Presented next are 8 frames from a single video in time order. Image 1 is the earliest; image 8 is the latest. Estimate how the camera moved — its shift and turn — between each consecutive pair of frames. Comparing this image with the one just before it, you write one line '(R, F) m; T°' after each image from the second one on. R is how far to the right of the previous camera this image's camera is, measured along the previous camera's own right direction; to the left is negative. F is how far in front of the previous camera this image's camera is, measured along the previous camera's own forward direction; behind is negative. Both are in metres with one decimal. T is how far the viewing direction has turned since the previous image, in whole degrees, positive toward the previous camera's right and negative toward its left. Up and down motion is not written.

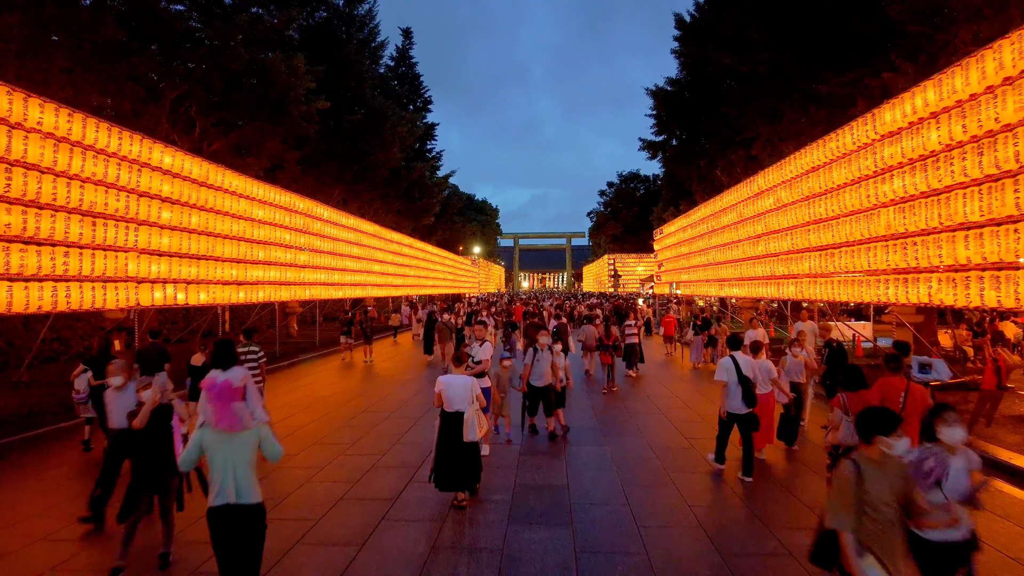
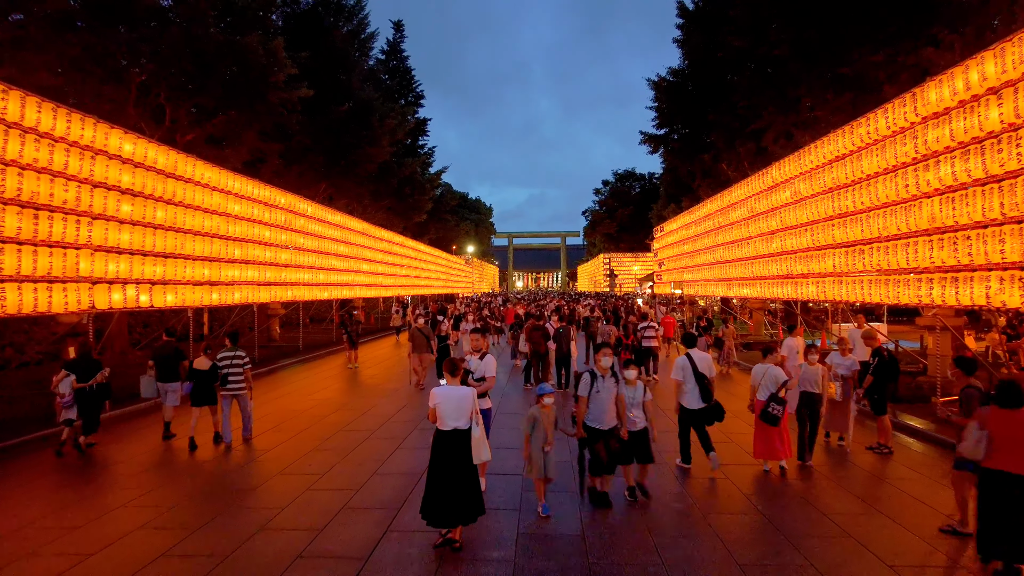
(-0.1, +0.9) m; +1°
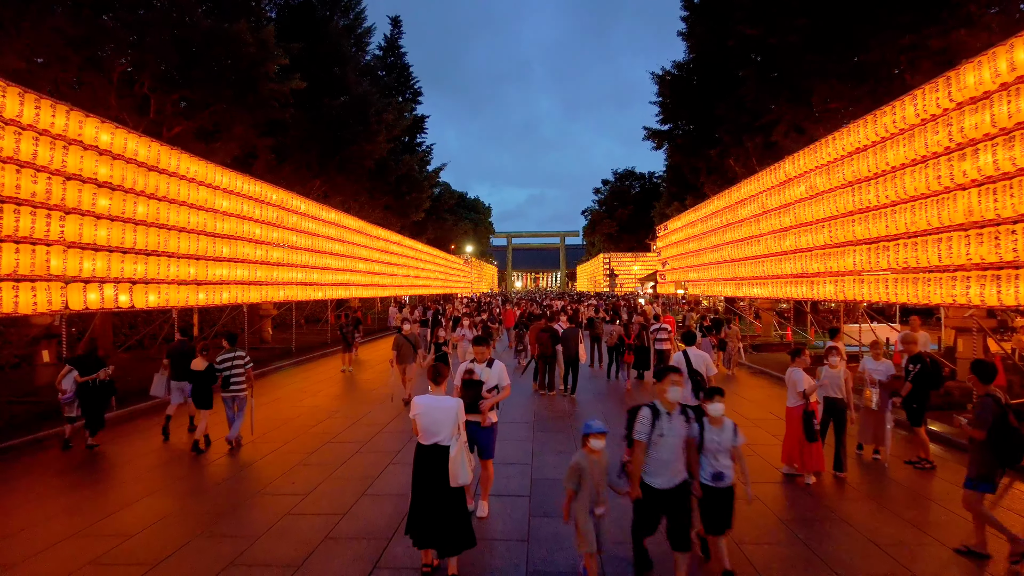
(-0.1, +0.5) m; 0°
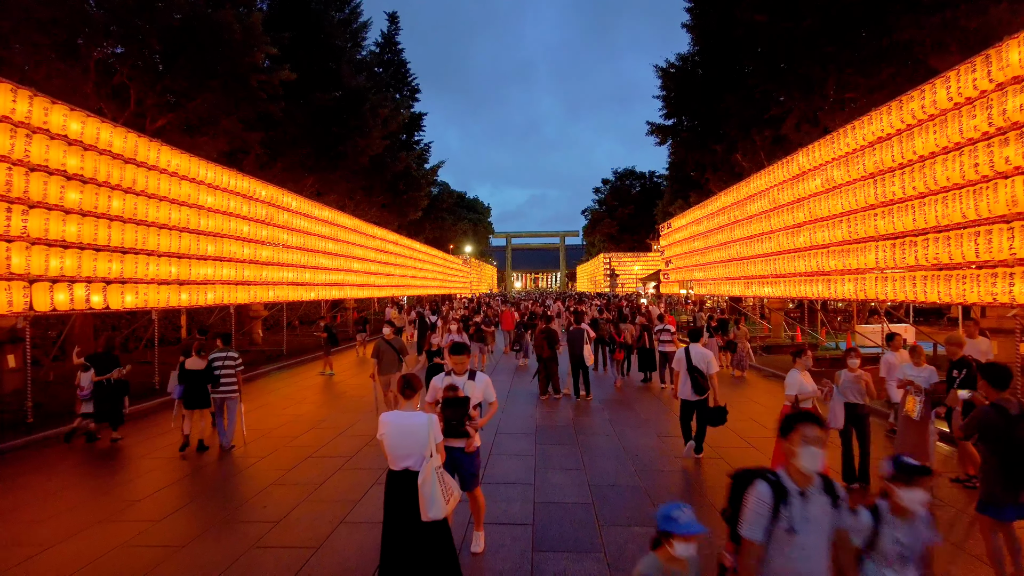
(0.0, +0.6) m; 0°
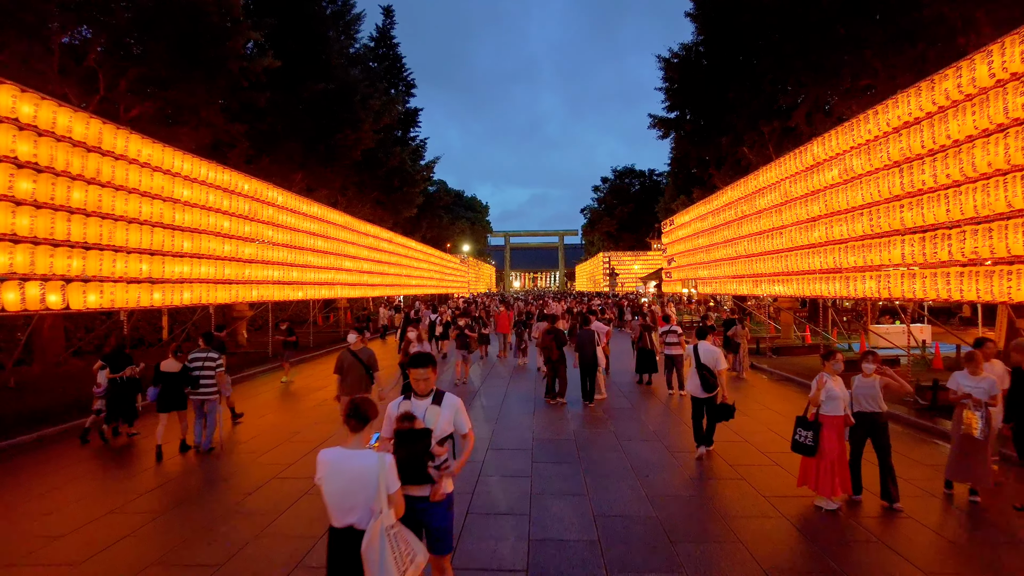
(+0.1, +0.7) m; 0°
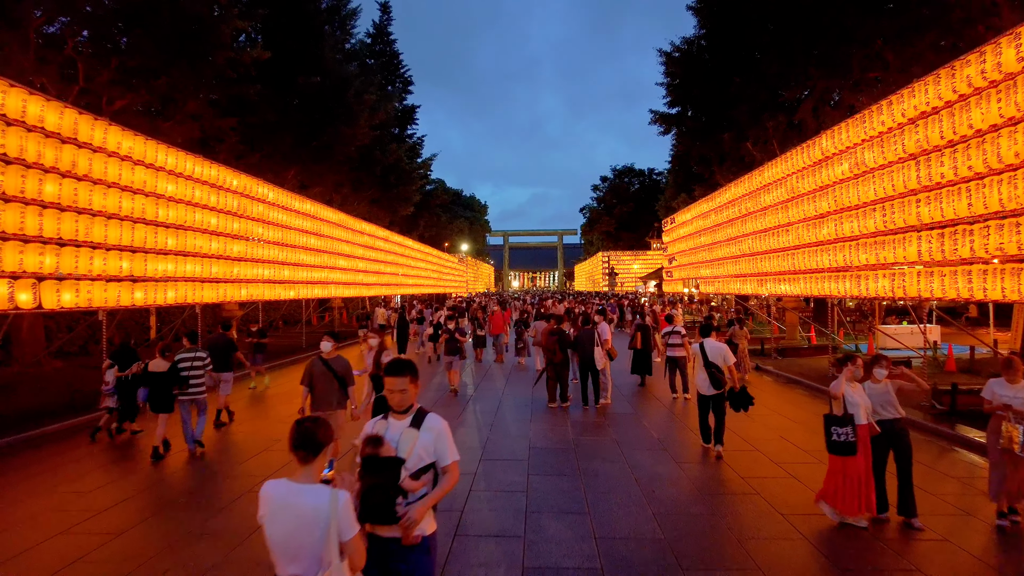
(0.0, +0.4) m; 0°
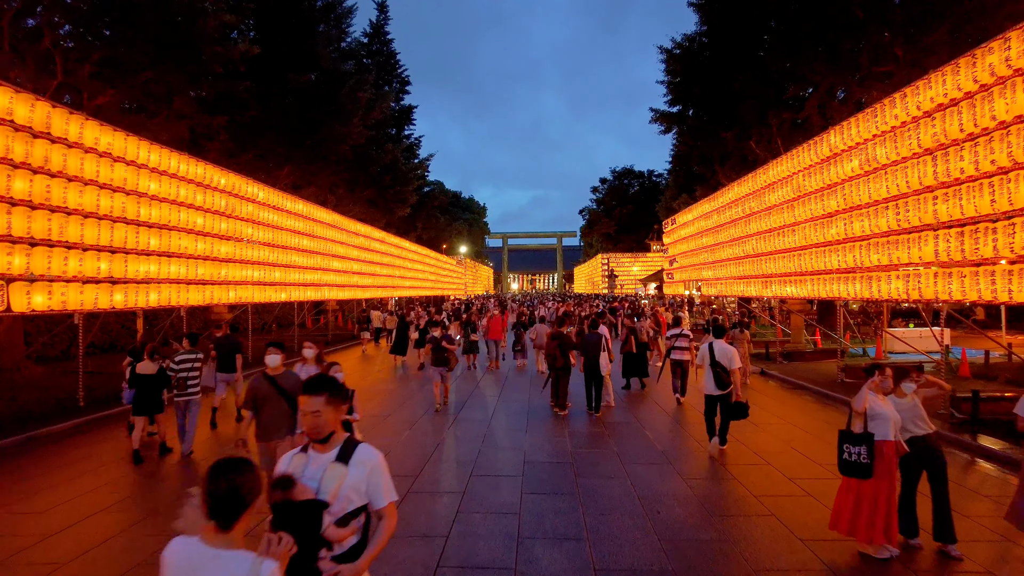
(+0.1, +0.4) m; 0°
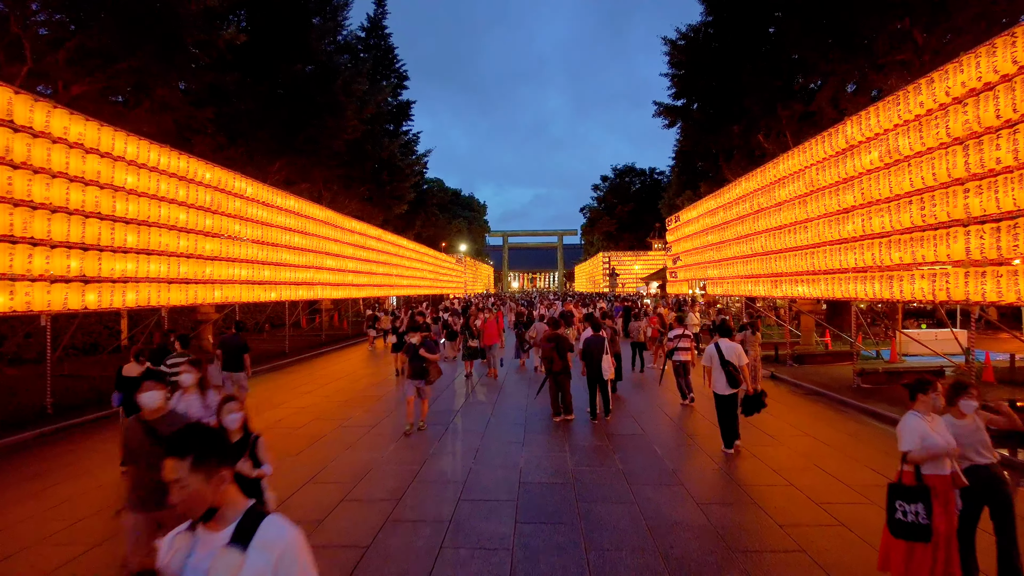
(+0.1, +0.5) m; 0°
